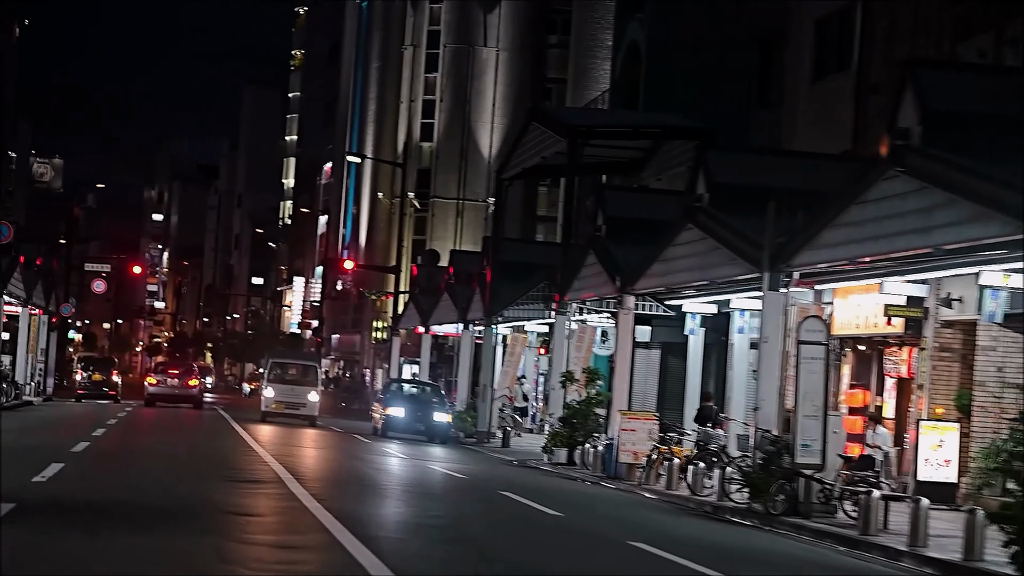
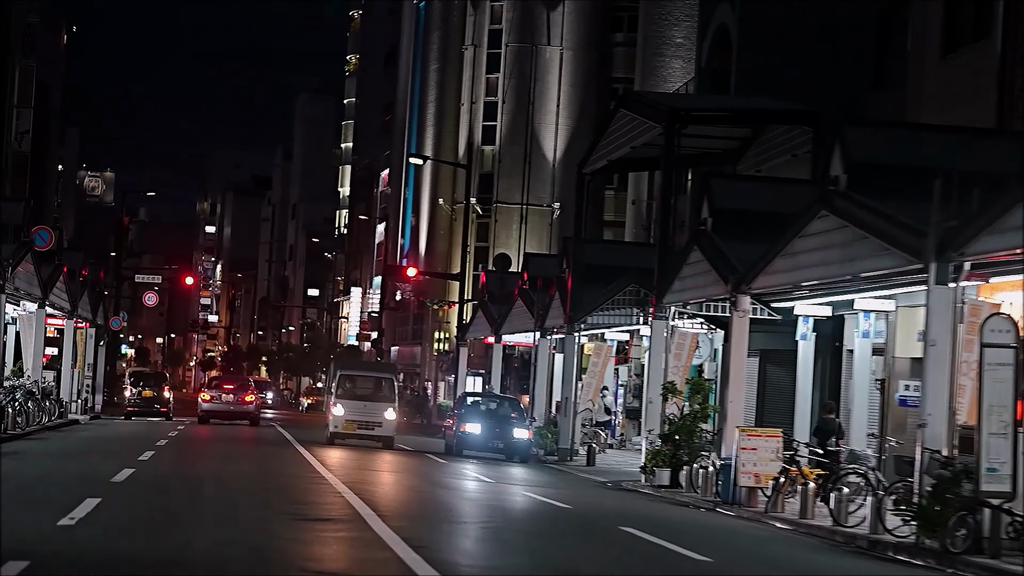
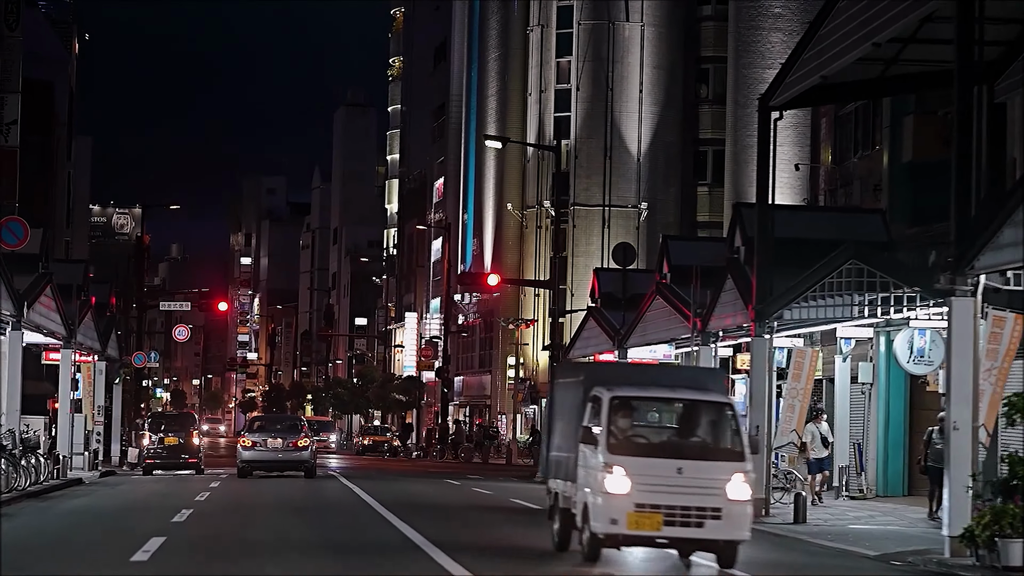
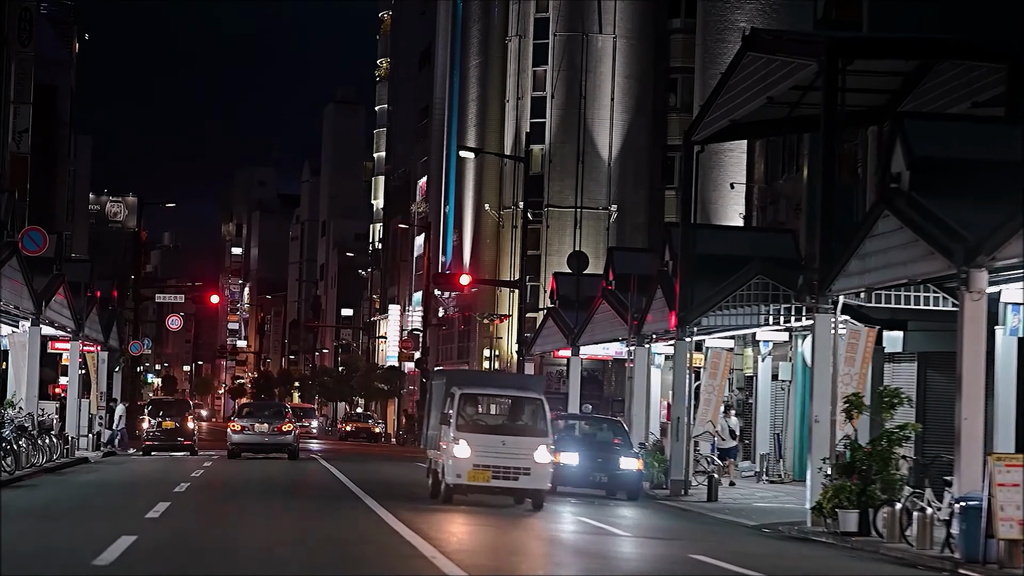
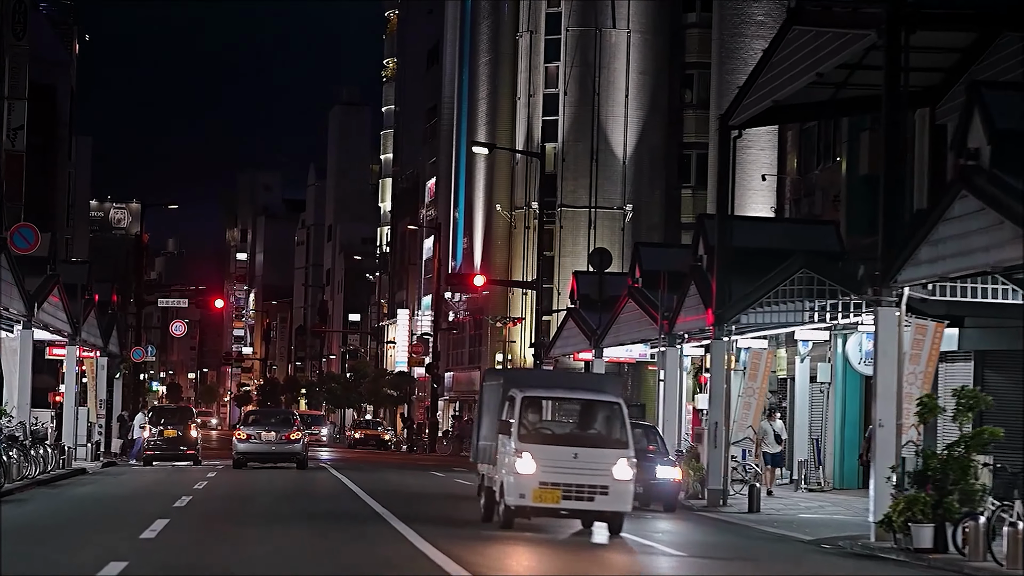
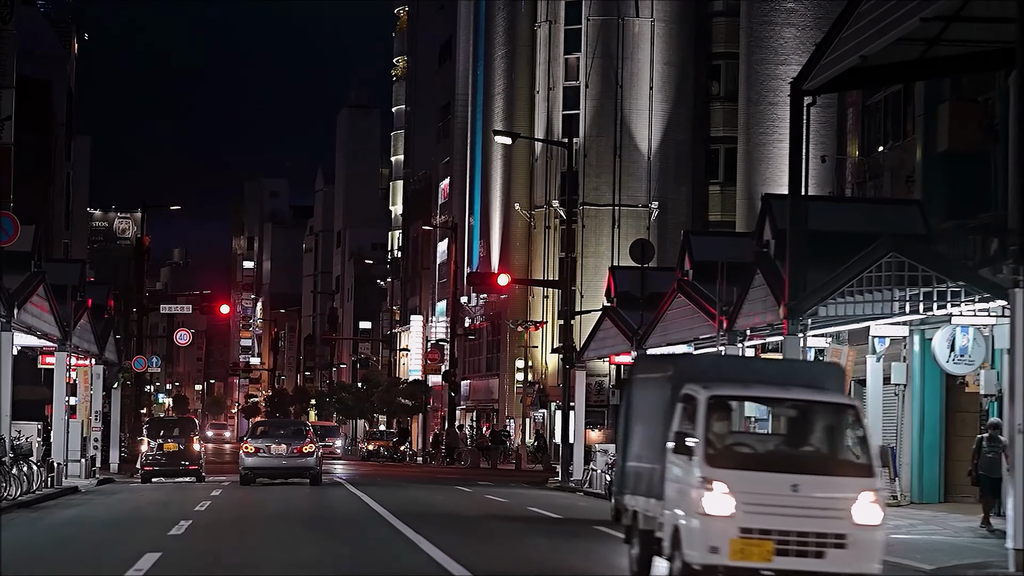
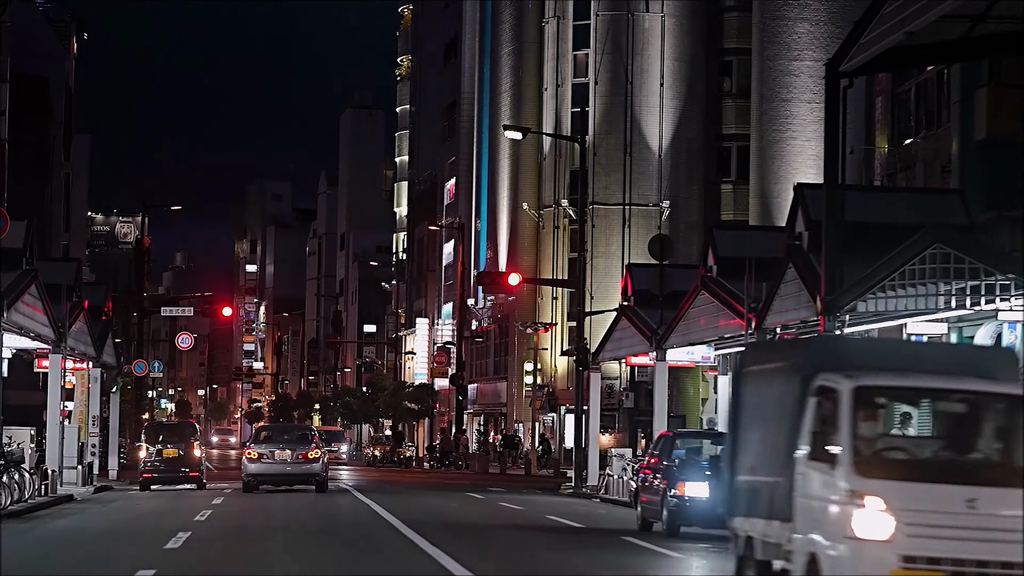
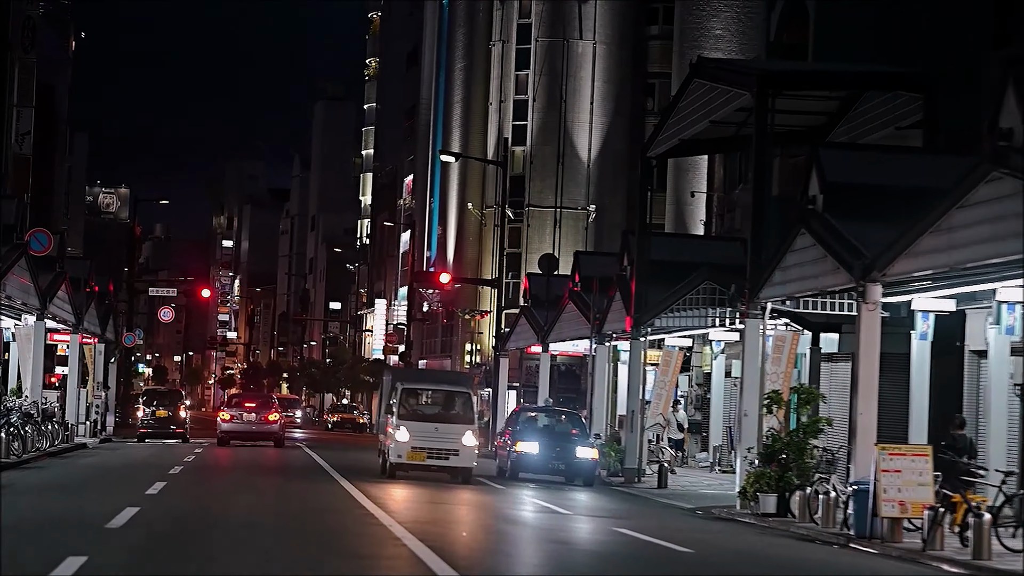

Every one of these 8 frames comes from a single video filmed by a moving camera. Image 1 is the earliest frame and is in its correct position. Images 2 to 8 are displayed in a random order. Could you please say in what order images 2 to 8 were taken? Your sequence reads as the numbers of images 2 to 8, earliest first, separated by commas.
2, 8, 4, 5, 3, 6, 7
